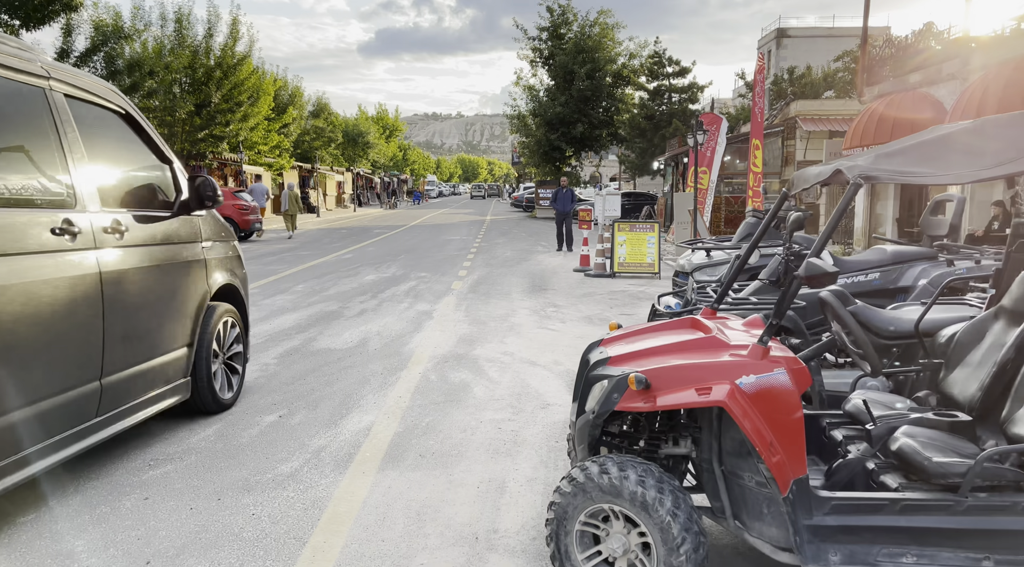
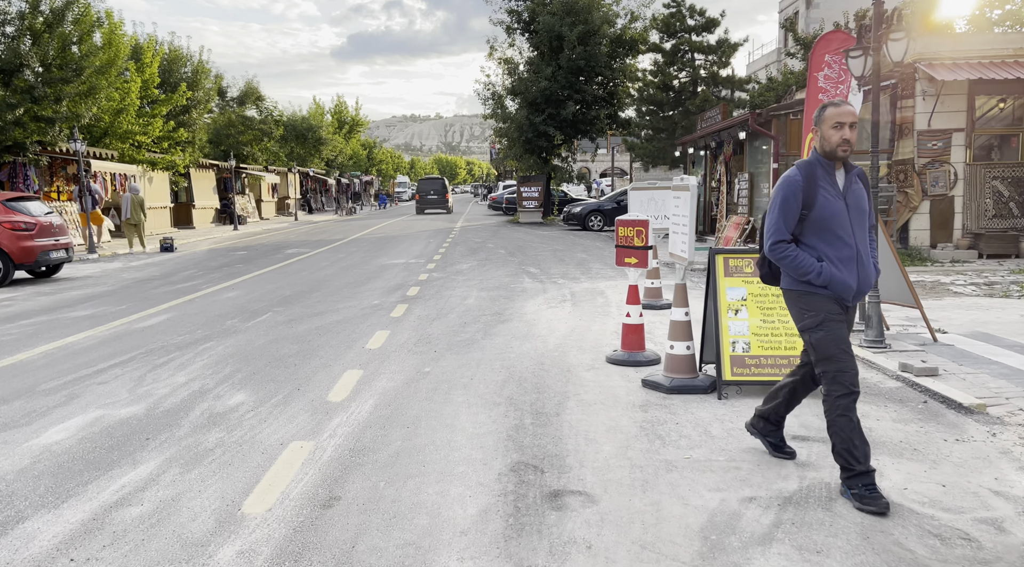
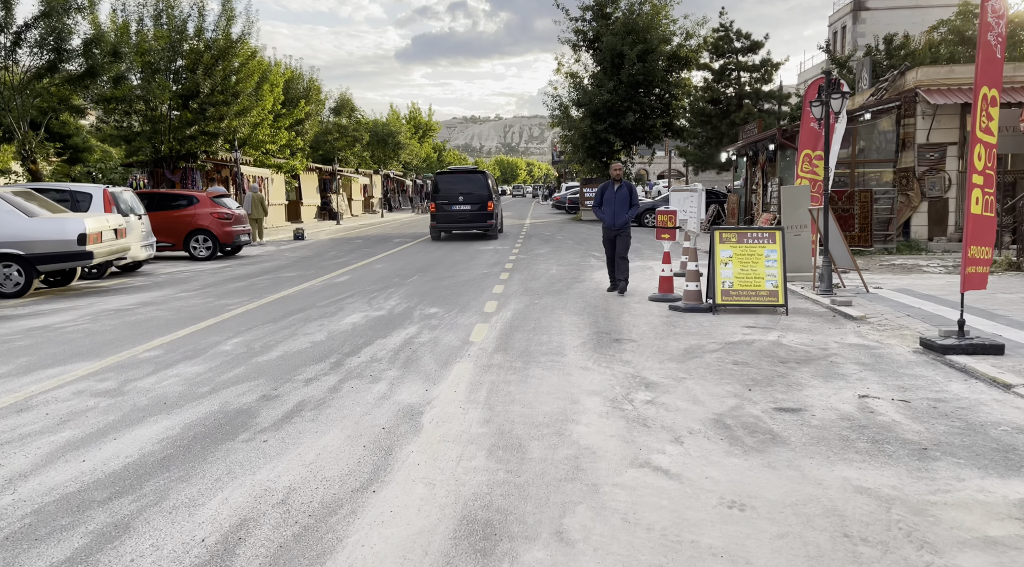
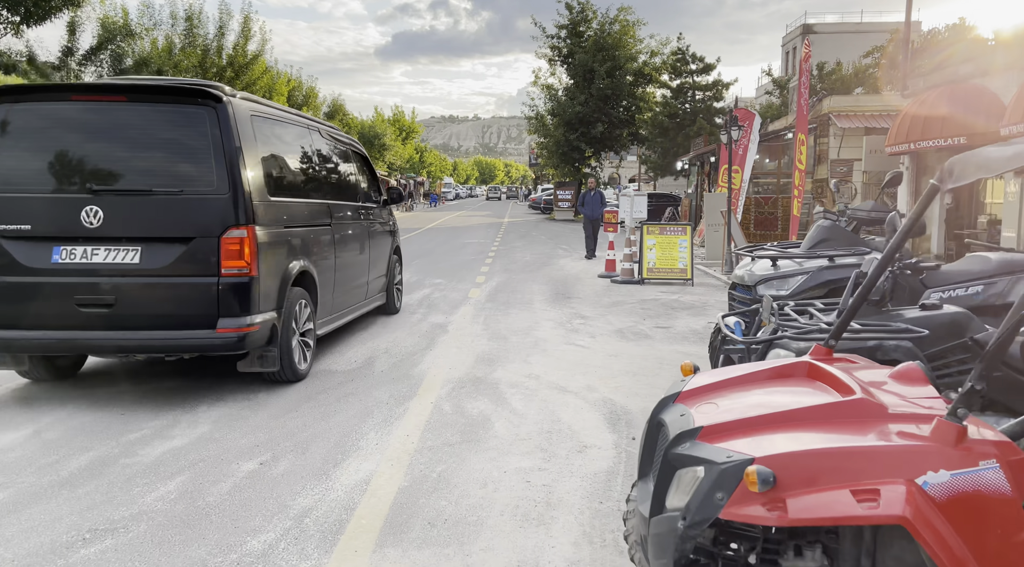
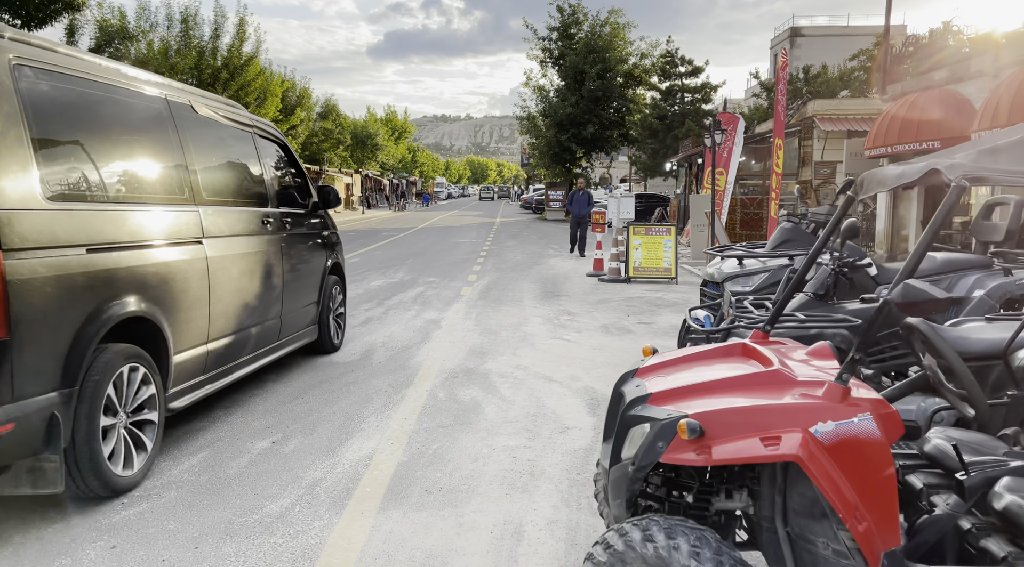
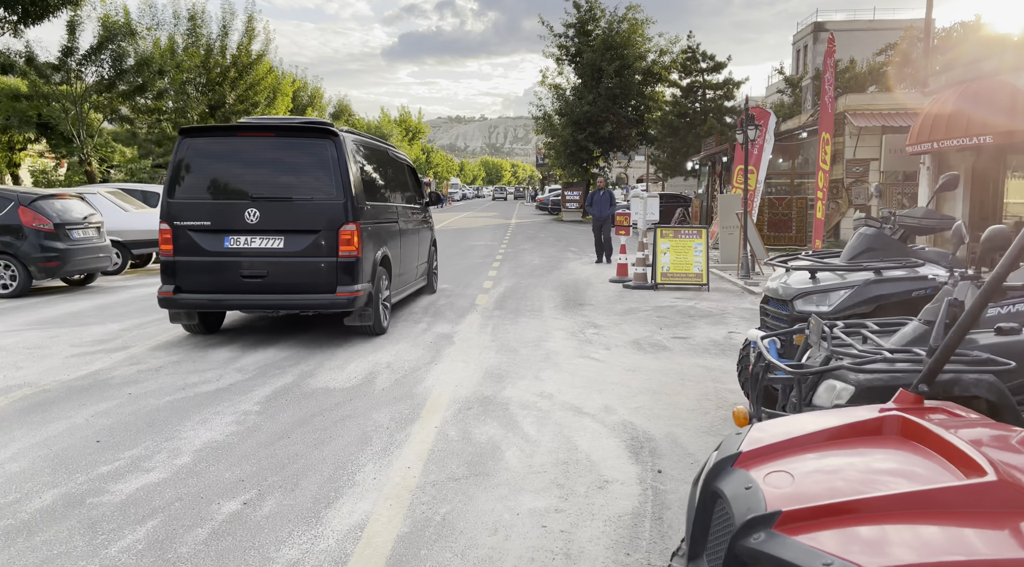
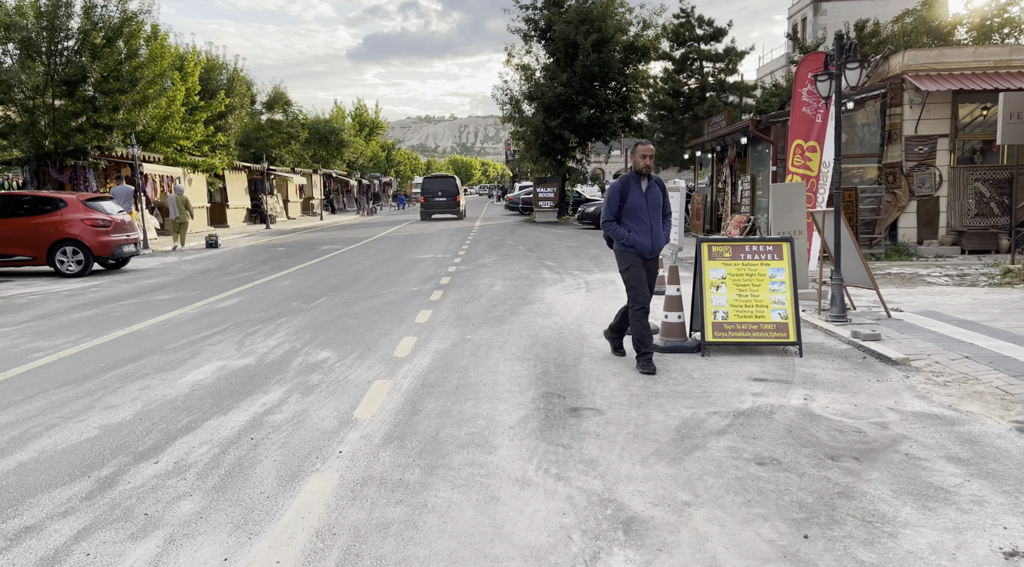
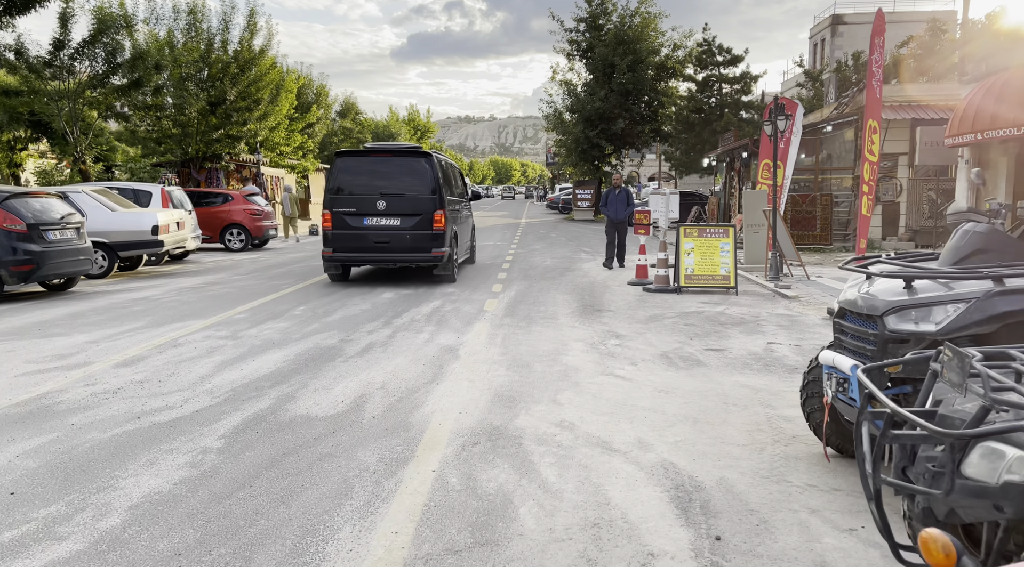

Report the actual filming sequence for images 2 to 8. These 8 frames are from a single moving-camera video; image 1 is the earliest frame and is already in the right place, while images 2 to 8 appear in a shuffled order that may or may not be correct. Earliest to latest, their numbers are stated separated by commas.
5, 4, 6, 8, 3, 7, 2
